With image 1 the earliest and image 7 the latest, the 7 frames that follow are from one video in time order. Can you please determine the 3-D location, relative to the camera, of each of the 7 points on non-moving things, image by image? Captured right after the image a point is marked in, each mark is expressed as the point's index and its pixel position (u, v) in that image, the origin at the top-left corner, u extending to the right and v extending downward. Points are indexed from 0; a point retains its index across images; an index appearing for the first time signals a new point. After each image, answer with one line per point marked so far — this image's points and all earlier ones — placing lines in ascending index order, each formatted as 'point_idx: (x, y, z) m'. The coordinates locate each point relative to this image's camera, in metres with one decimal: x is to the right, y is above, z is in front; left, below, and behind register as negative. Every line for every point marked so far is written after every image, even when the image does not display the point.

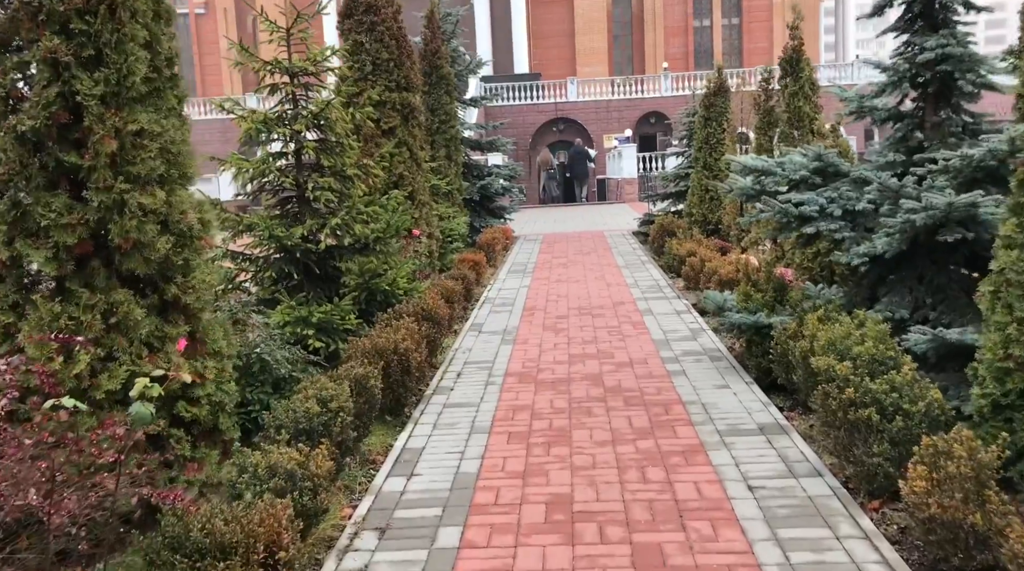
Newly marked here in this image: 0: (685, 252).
0: (+2.2, +0.4, +12.6) m
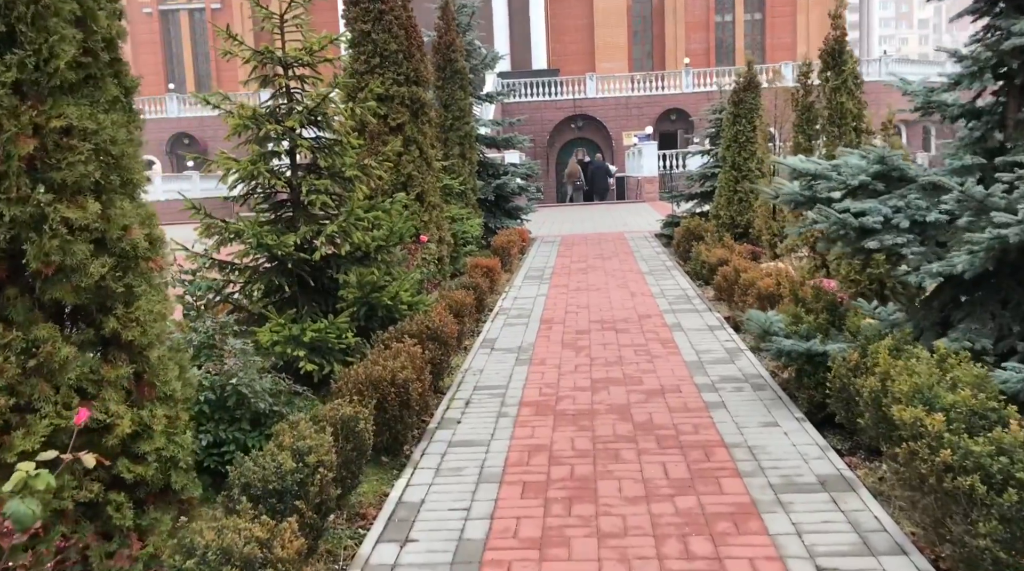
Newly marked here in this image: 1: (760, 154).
0: (+2.4, +0.3, +11.7) m
1: (+3.6, +1.9, +14.8) m
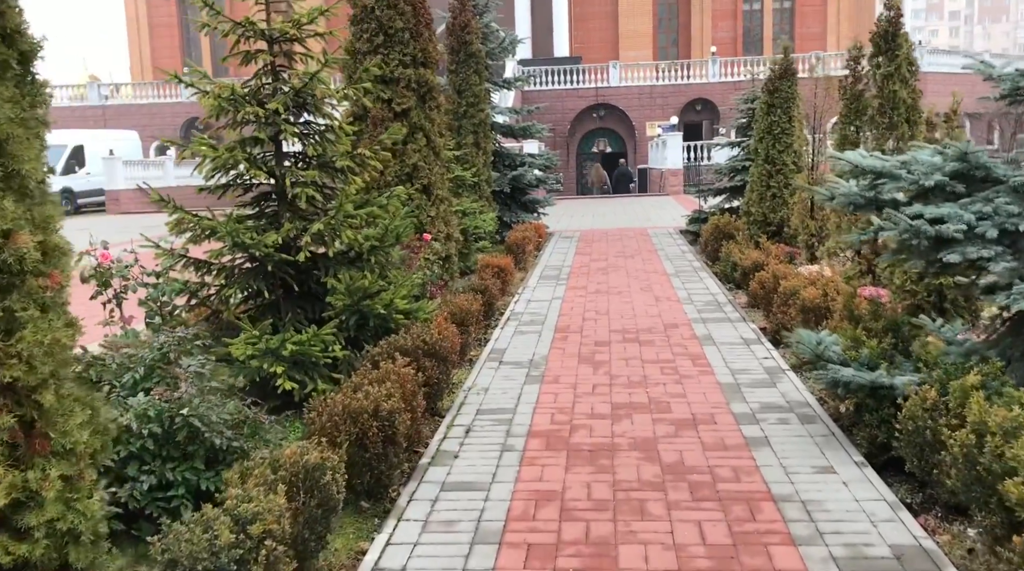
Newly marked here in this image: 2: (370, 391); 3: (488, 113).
0: (+2.5, +0.3, +10.7) m
1: (+3.9, +1.9, +13.8) m
2: (-0.7, -0.5, +5.1) m
3: (-0.4, +2.6, +15.3) m
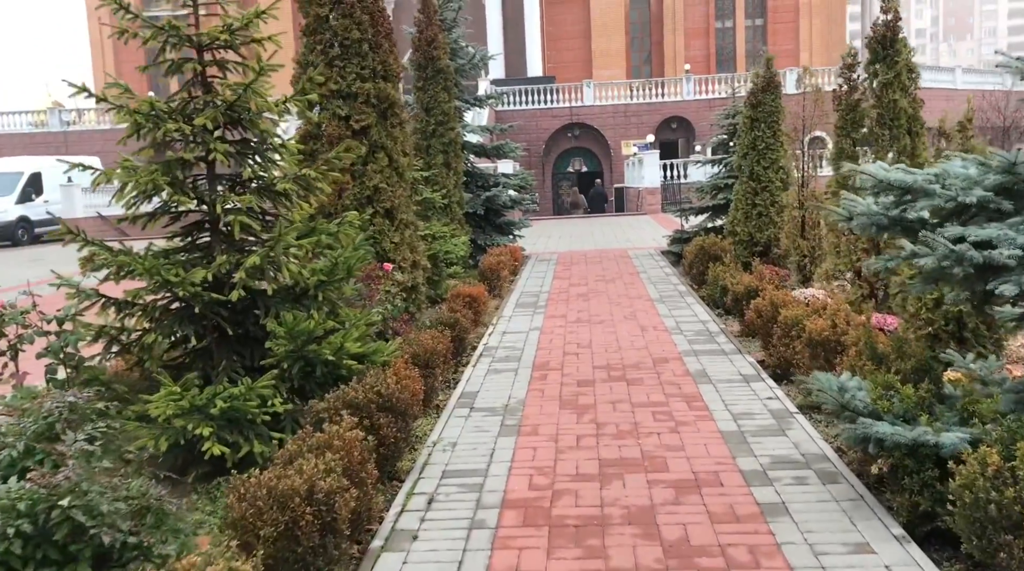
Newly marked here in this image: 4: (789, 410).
0: (+2.2, 0.0, +9.8) m
1: (+3.5, +1.6, +13.0) m
2: (-0.9, -0.7, +4.2) m
3: (-0.8, +2.2, +14.5) m
4: (+1.8, -0.8, +6.5) m
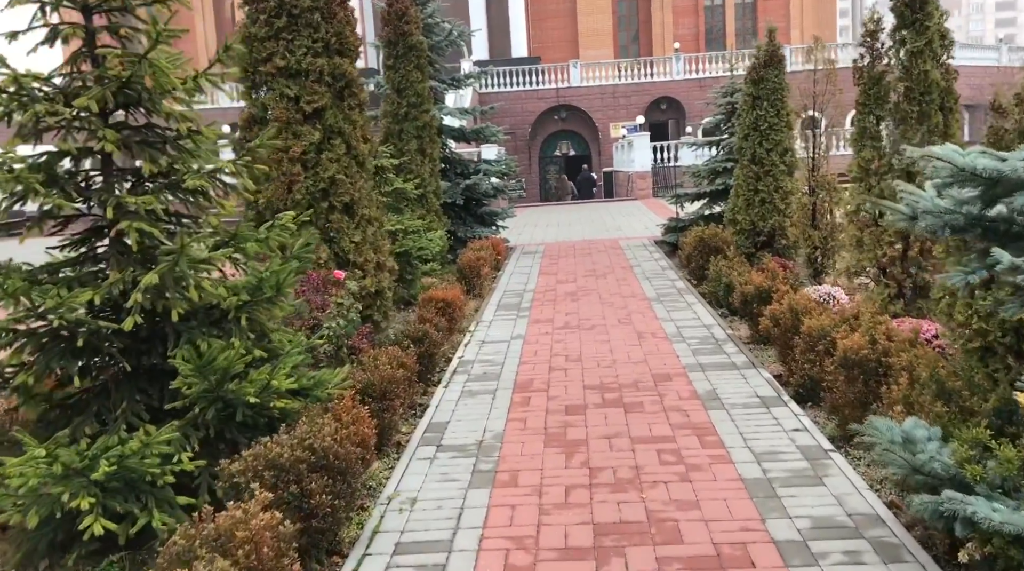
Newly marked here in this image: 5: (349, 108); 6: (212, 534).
0: (+2.1, 0.0, +8.7) m
1: (+3.3, +1.7, +11.8) m
2: (-1.0, -0.9, +3.0) m
3: (-1.0, +2.3, +13.2) m
4: (+1.7, -0.9, +5.4) m
5: (-1.4, +1.5, +8.5) m
6: (-1.0, -0.8, +3.4) m
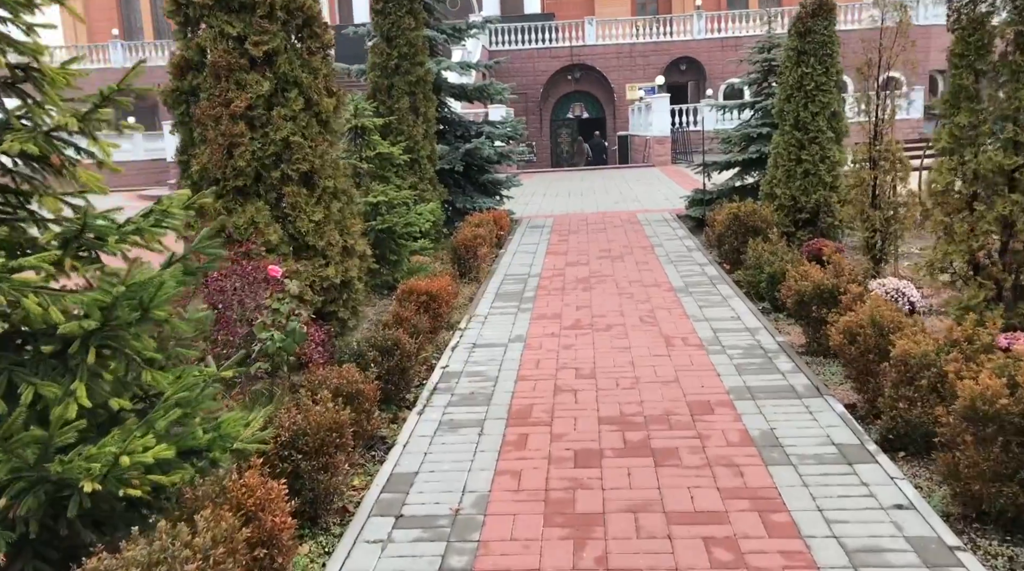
0: (+2.0, 0.0, +7.0) m
1: (+3.3, +1.8, +10.1) m
2: (-1.1, -1.0, +1.4) m
3: (-1.0, +2.5, +11.5) m
4: (+1.6, -1.0, +3.7) m
5: (-1.4, +1.6, +6.7) m
6: (-1.1, -0.9, +1.8) m
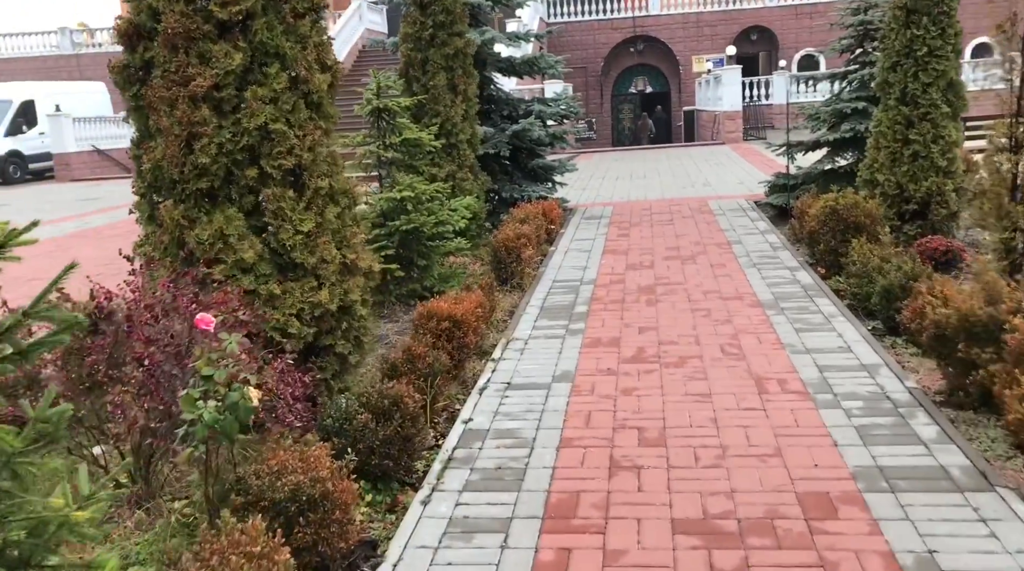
0: (+2.3, -0.1, +5.3) m
1: (+3.7, +1.7, +8.2) m
2: (-1.2, -1.3, -0.1) m
3: (-0.5, +2.5, +9.9) m
4: (+1.7, -1.2, +2.1) m
5: (-1.1, +1.4, +5.2) m
6: (-1.2, -1.2, +0.3) m
